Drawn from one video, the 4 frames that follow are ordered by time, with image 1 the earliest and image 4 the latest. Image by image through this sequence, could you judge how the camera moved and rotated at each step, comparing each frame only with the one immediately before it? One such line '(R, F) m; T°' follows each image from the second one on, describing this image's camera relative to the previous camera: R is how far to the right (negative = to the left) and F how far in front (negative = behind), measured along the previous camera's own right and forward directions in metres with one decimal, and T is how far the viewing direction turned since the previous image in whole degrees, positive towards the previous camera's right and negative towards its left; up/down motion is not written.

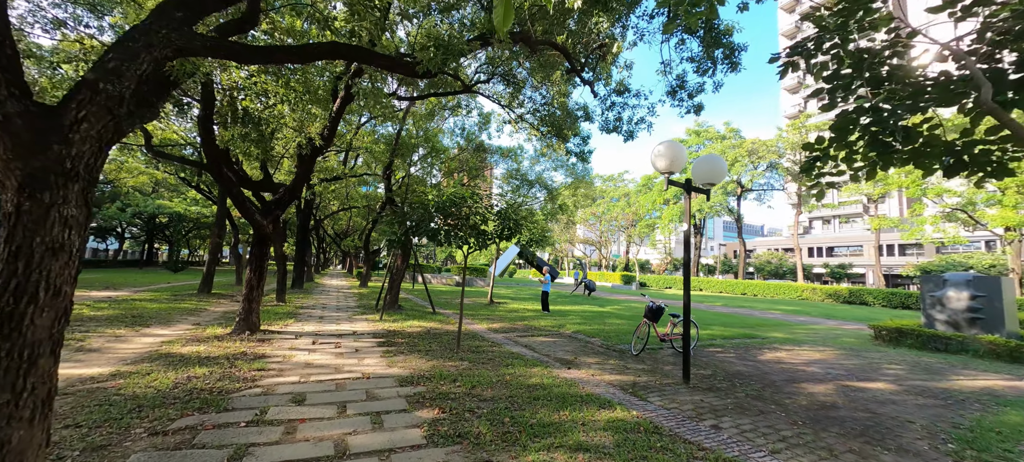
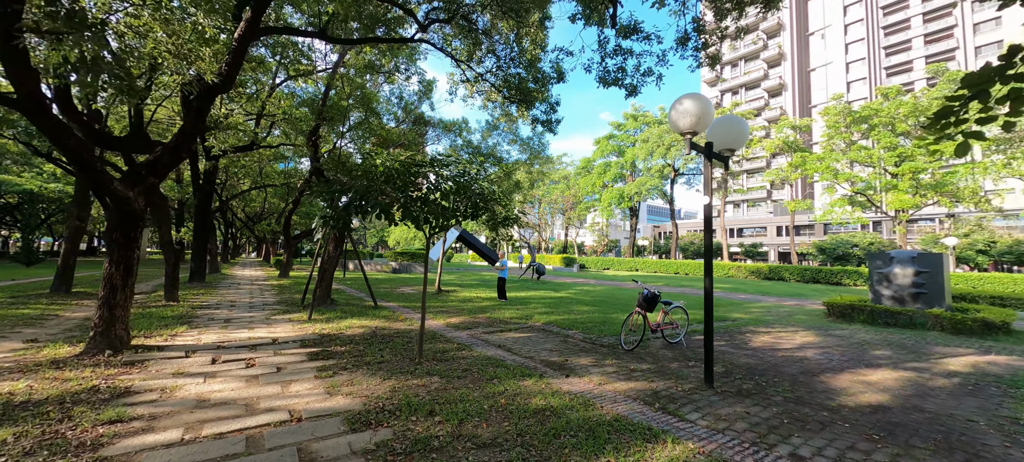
(-0.6, +1.4) m; +10°
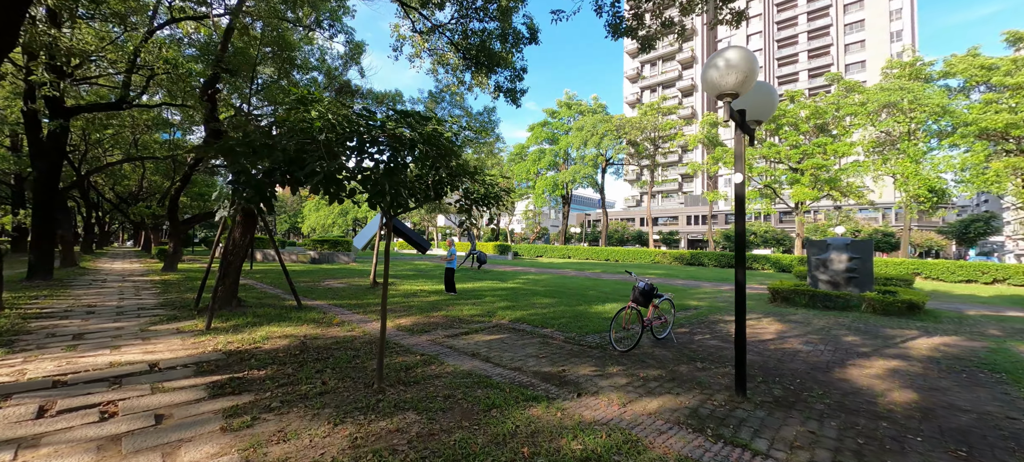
(-0.6, +1.2) m; +11°
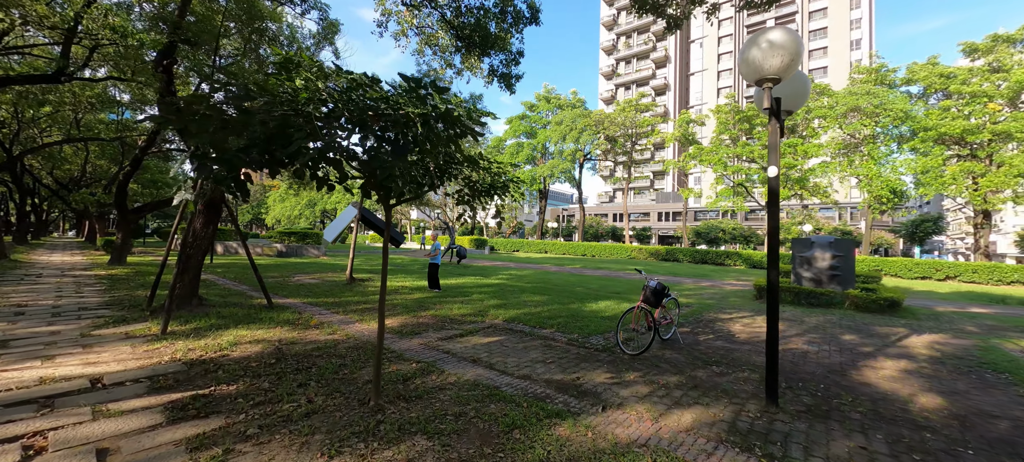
(-0.4, +0.5) m; +4°
